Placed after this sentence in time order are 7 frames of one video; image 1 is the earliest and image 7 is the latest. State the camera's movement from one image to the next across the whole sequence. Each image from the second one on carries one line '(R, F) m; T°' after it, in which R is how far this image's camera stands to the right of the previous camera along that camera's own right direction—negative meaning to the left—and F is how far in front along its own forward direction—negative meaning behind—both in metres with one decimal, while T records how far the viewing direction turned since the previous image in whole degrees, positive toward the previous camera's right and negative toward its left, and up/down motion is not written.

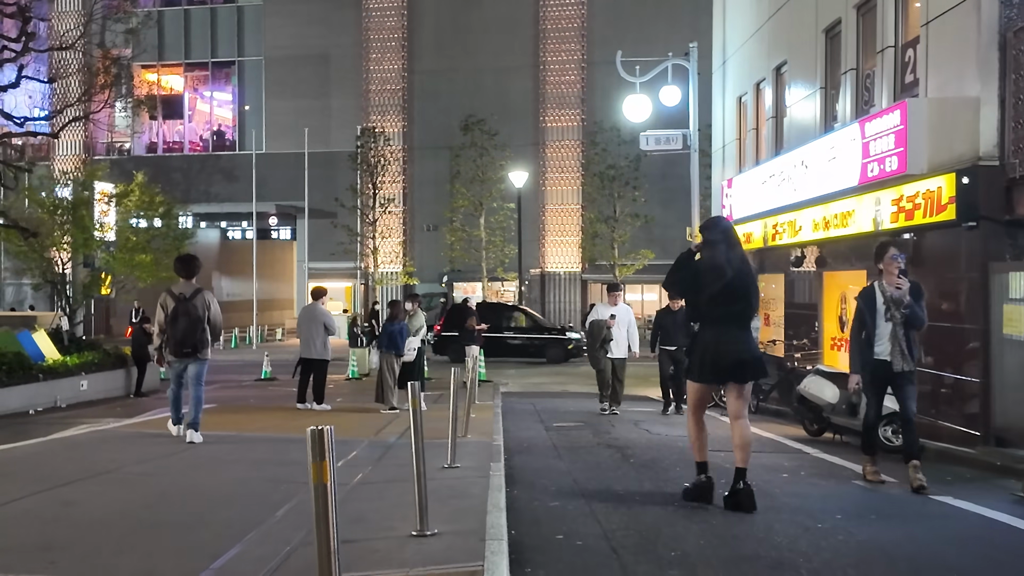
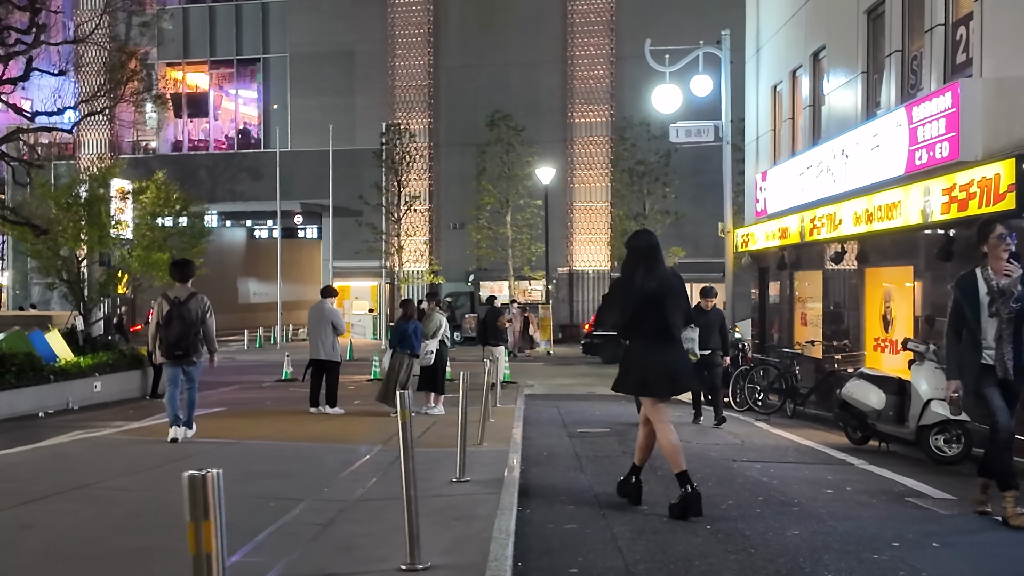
(+0.1, +0.7) m; -2°
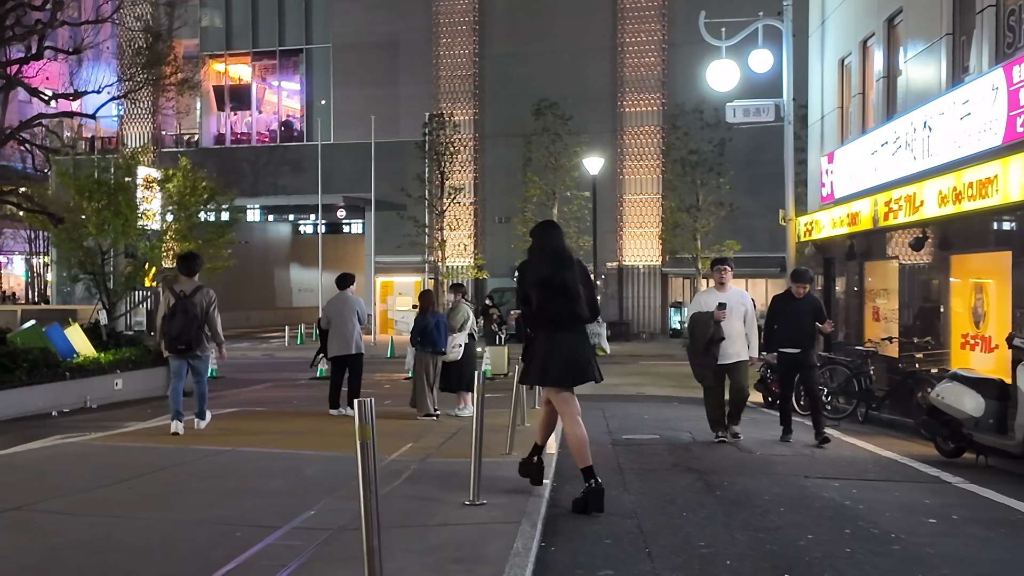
(+0.1, +1.2) m; -3°
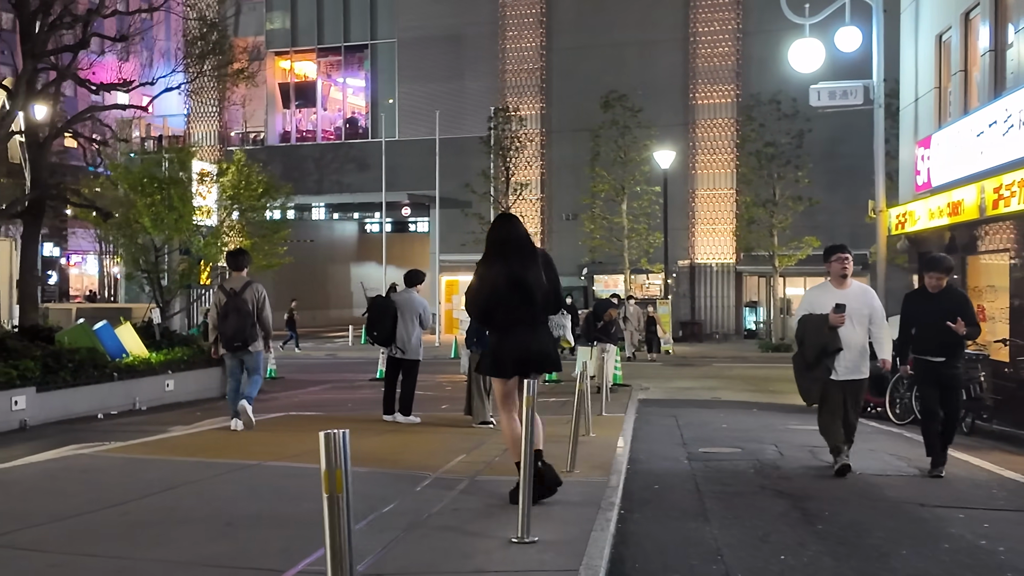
(0.0, +1.0) m; -4°
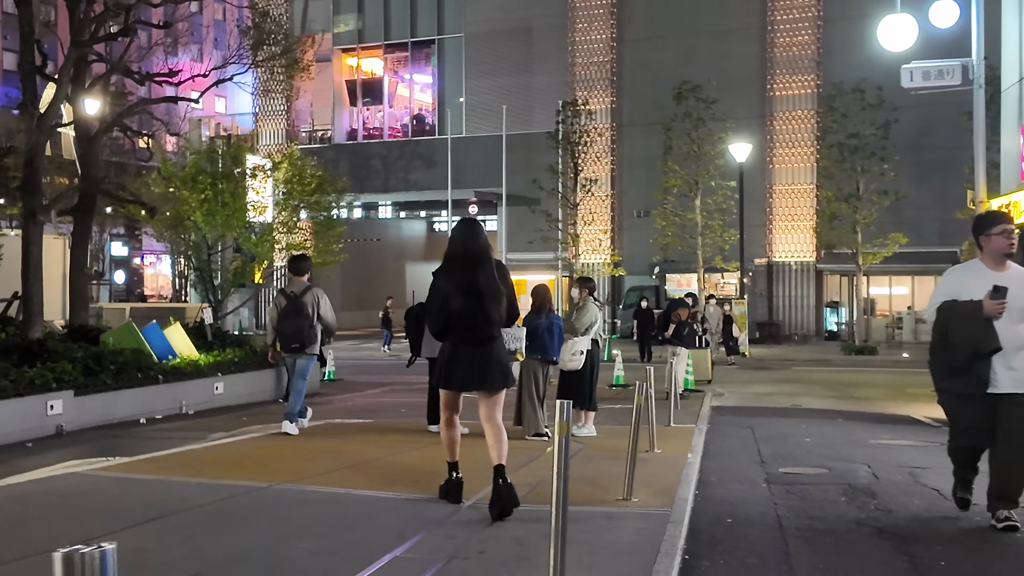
(+0.1, +1.0) m; -4°
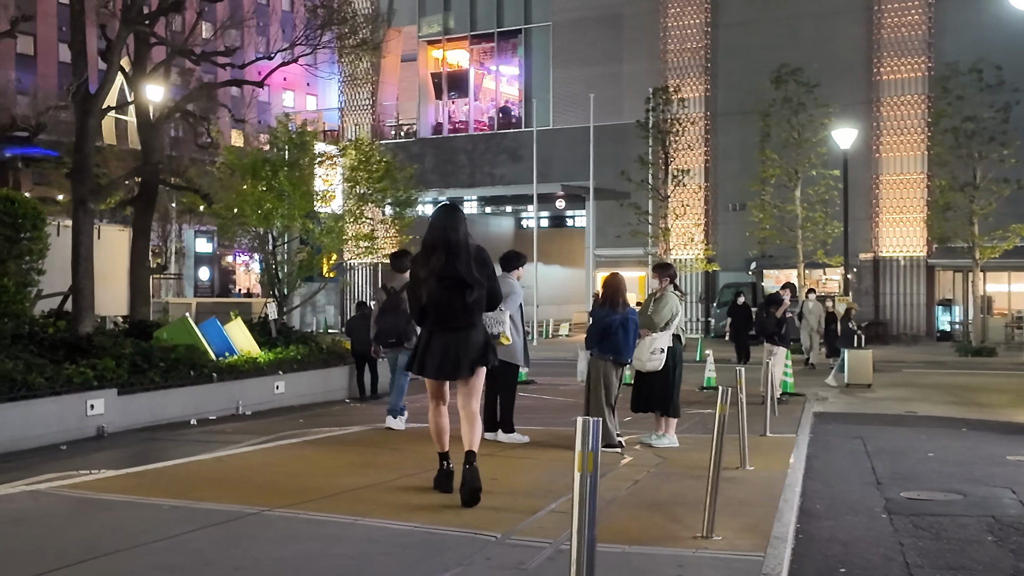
(+0.2, +1.3) m; -5°
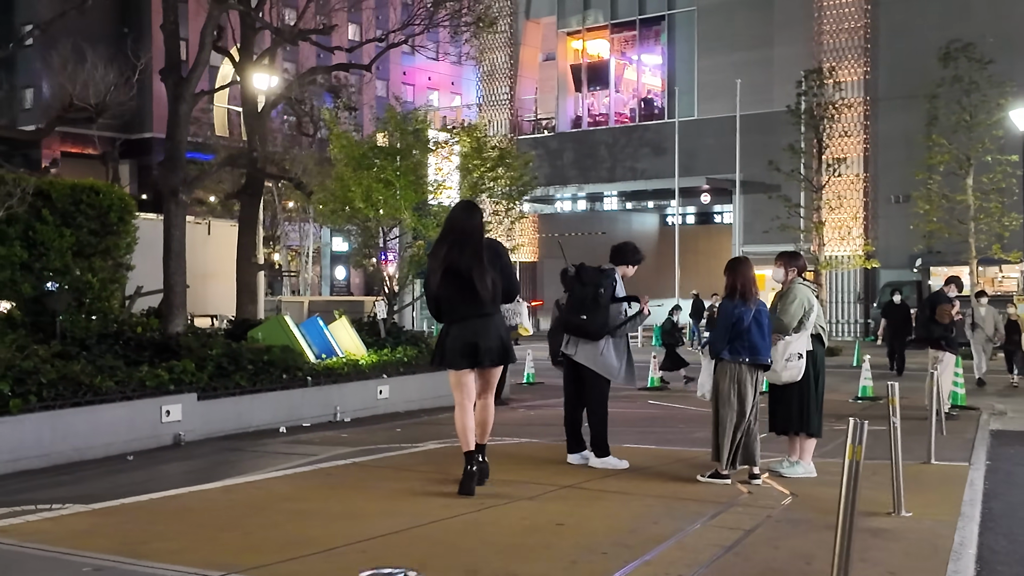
(+0.4, +1.4) m; -8°
